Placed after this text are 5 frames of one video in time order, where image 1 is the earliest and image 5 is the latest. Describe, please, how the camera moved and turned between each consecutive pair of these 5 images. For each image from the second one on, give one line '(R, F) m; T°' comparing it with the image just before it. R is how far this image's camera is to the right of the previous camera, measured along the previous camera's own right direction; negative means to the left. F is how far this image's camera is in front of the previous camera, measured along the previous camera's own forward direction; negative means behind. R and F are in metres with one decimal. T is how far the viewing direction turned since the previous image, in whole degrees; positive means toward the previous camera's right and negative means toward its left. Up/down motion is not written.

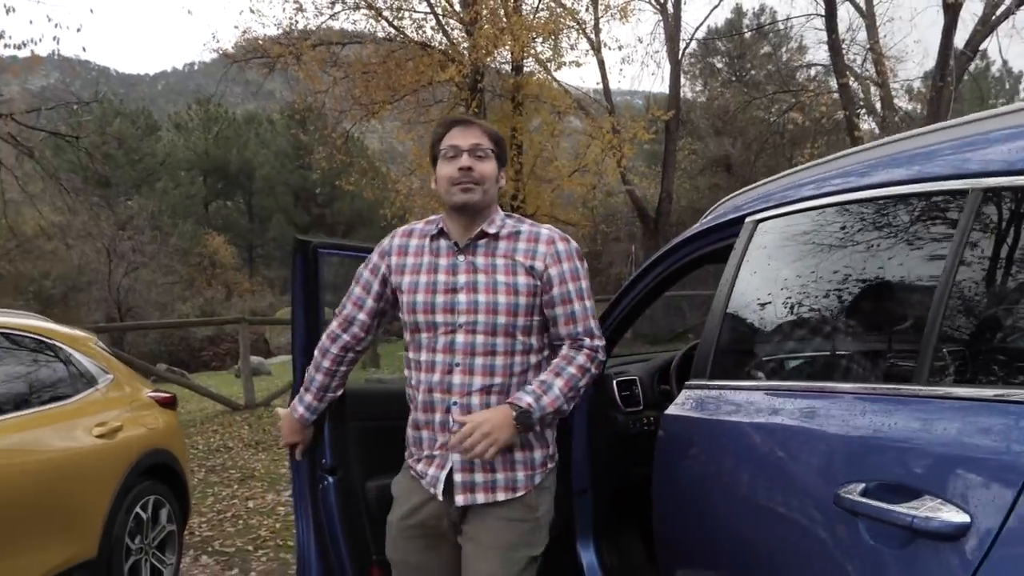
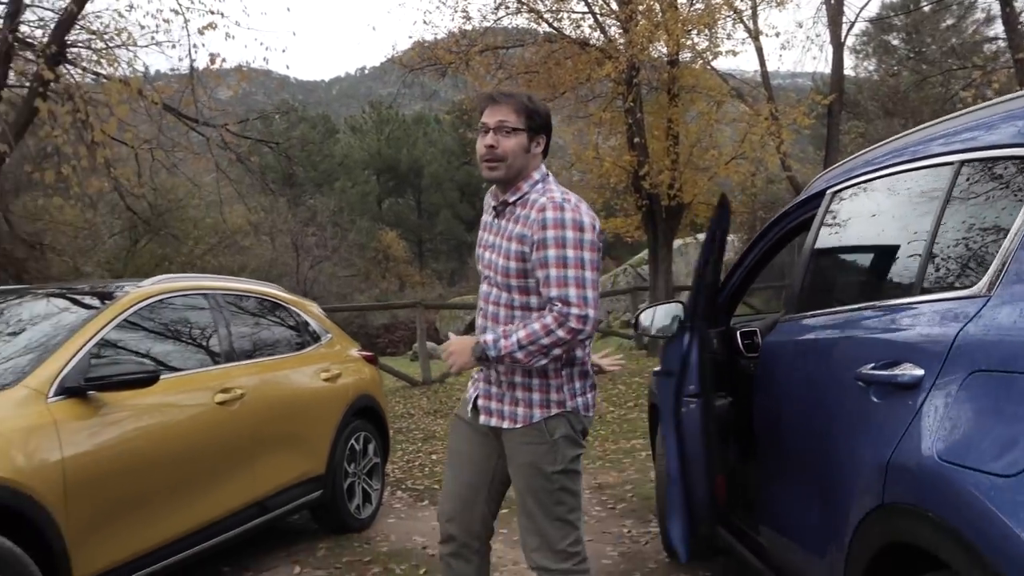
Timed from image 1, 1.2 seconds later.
(+0.1, -0.8) m; -10°
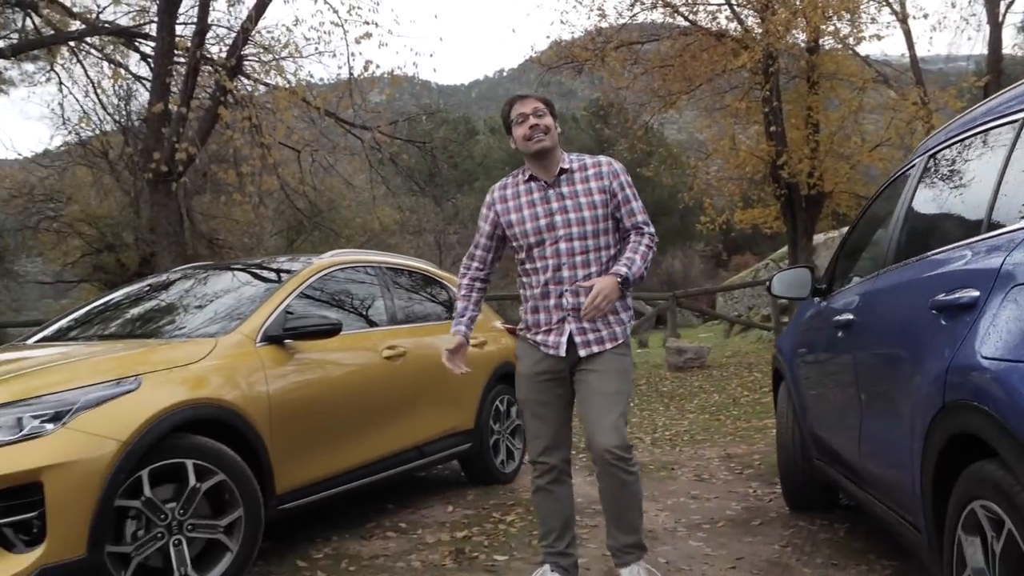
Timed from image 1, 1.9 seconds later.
(+0.1, -0.5) m; -9°
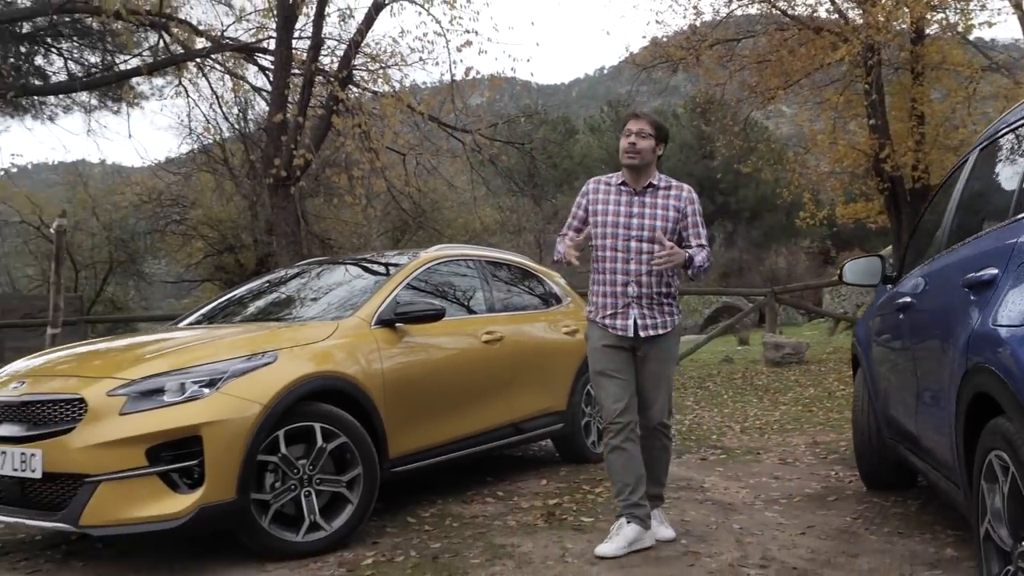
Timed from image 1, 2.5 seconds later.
(+0.1, -0.5) m; -6°
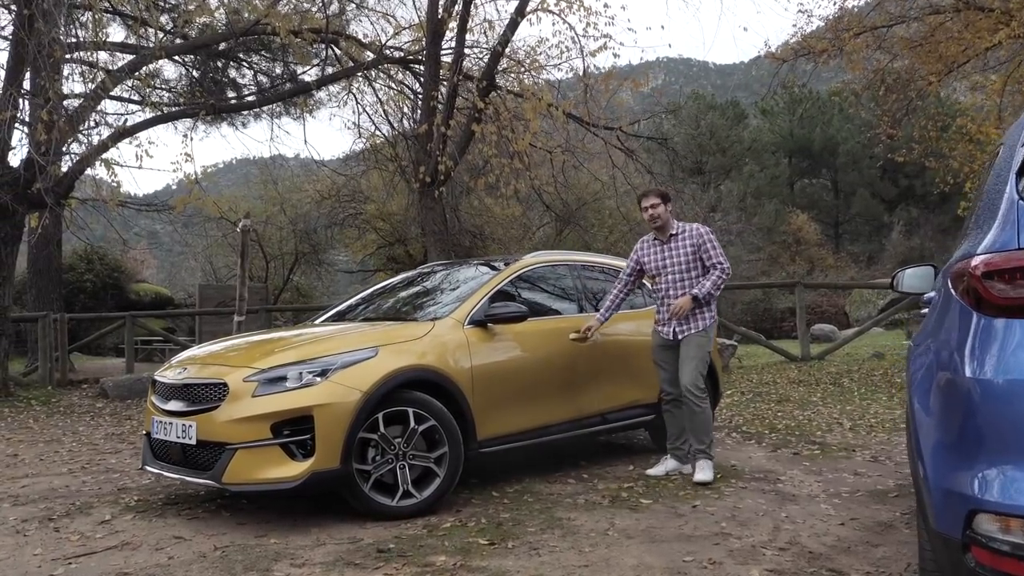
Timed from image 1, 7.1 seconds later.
(+0.6, -0.6) m; -11°
